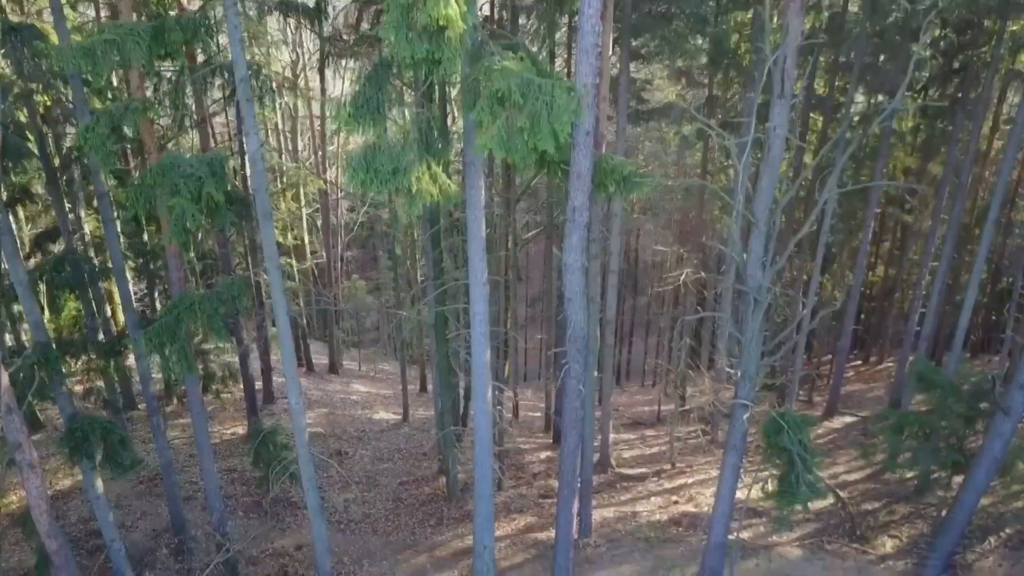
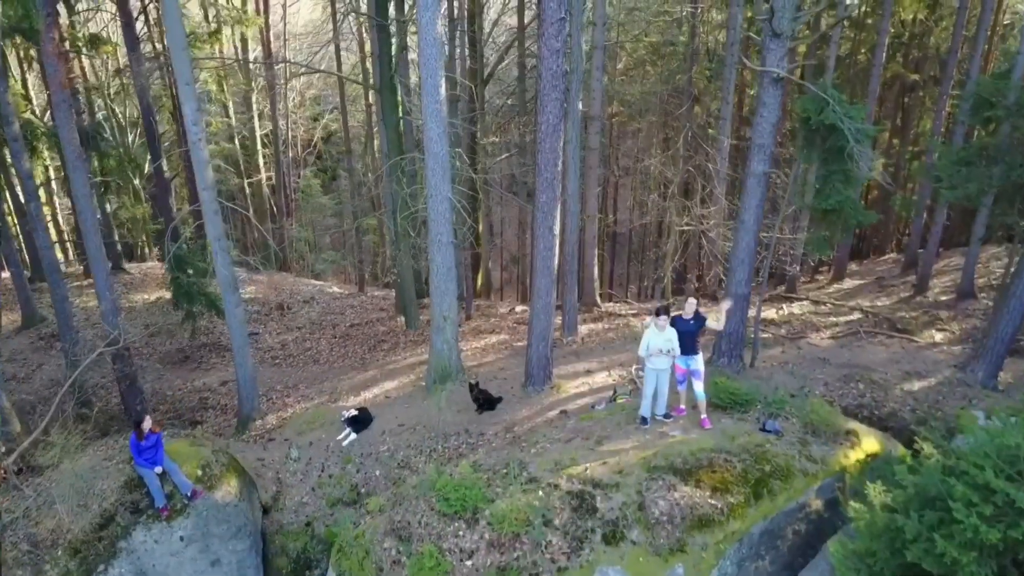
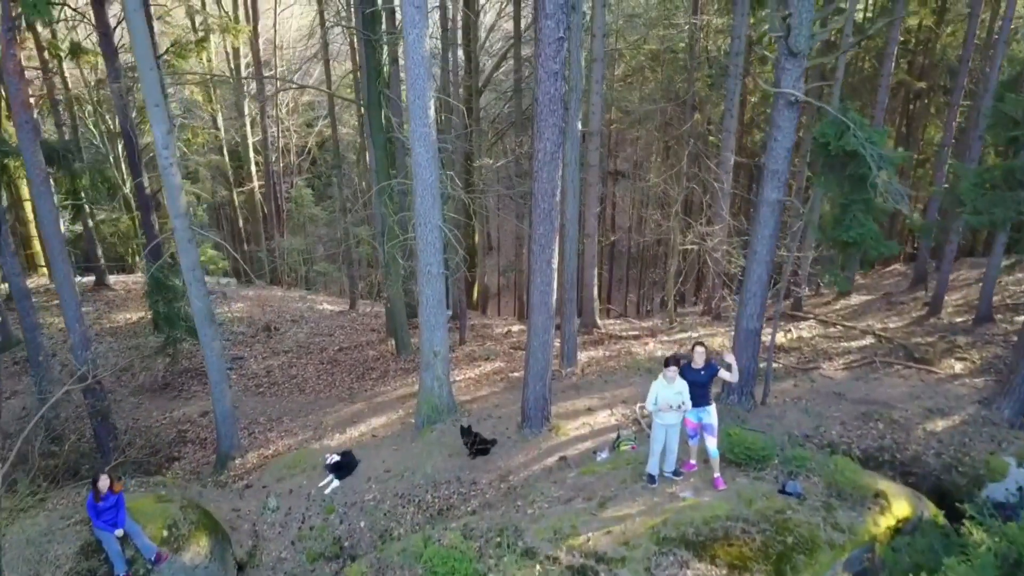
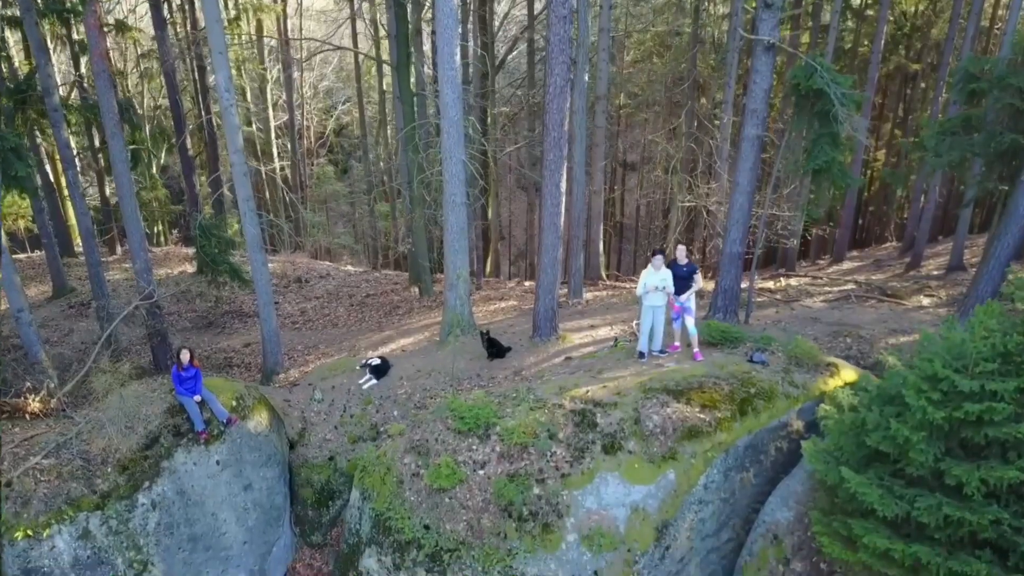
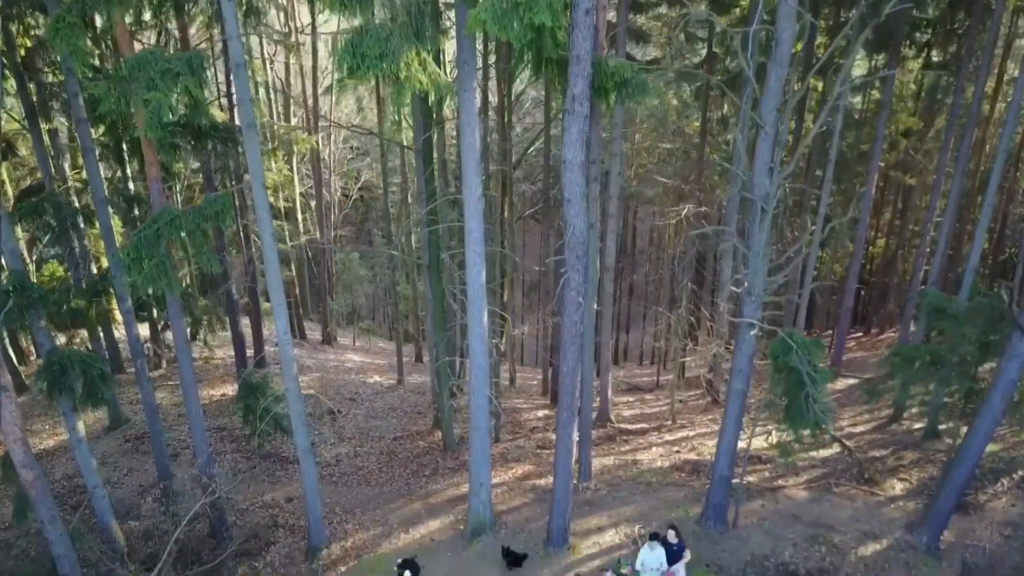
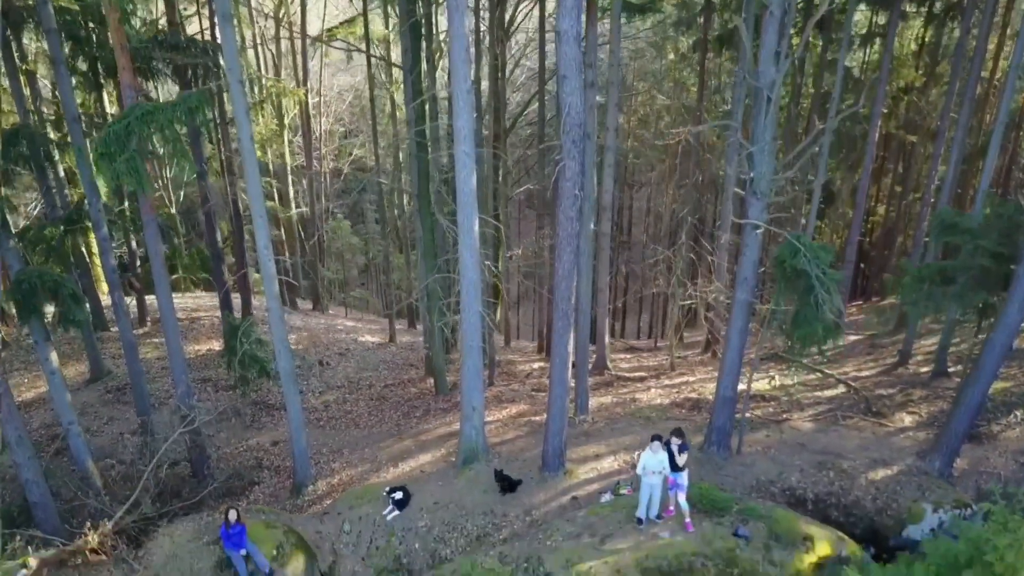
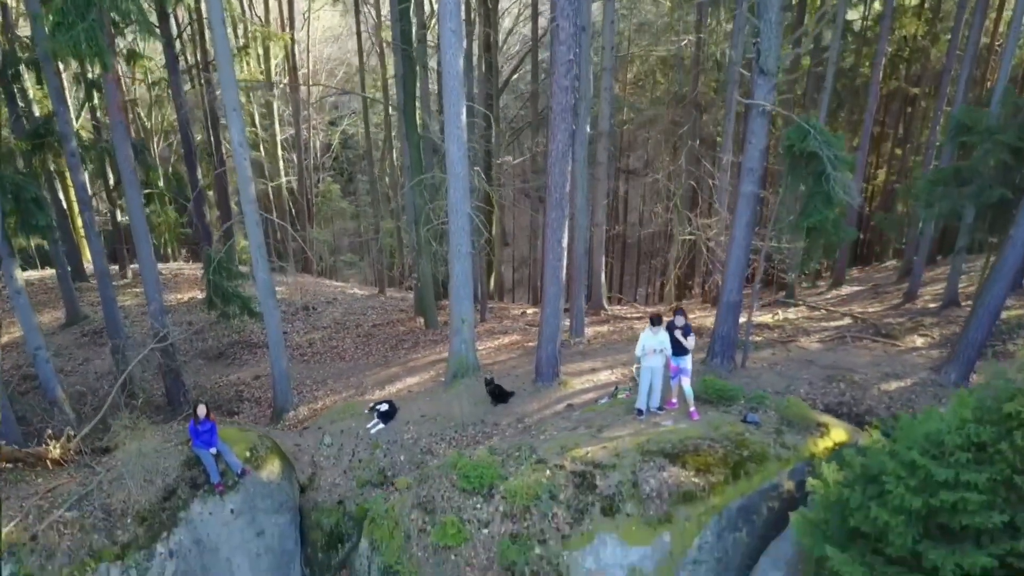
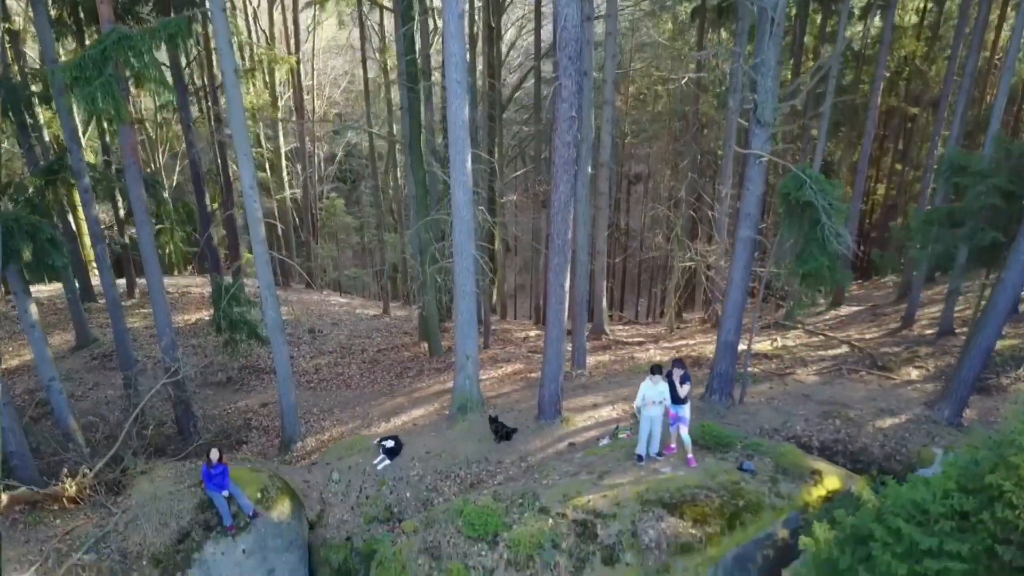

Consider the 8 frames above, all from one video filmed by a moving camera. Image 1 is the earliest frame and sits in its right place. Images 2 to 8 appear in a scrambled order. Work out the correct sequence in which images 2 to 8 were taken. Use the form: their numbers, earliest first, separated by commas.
5, 6, 8, 7, 4, 2, 3
